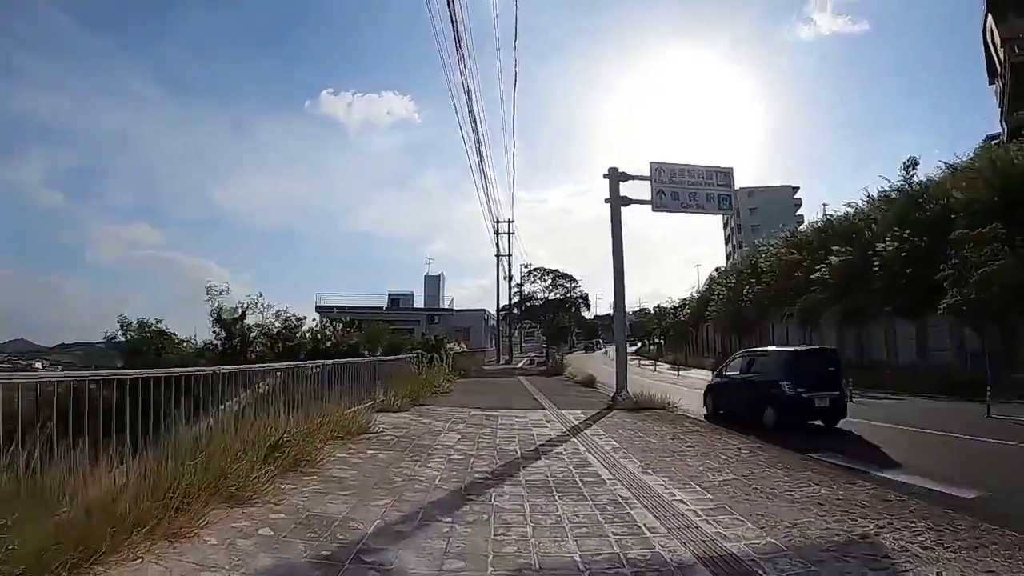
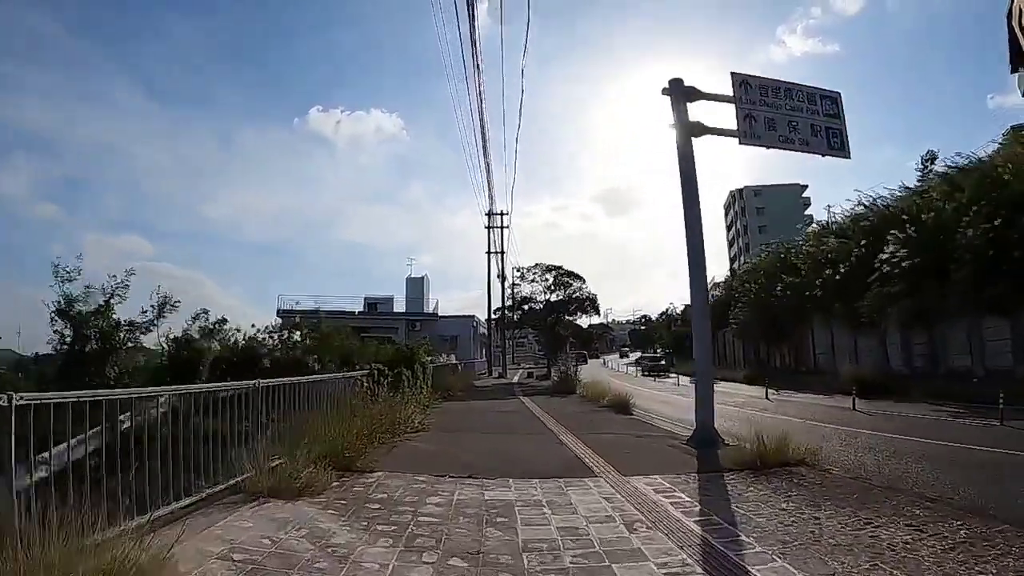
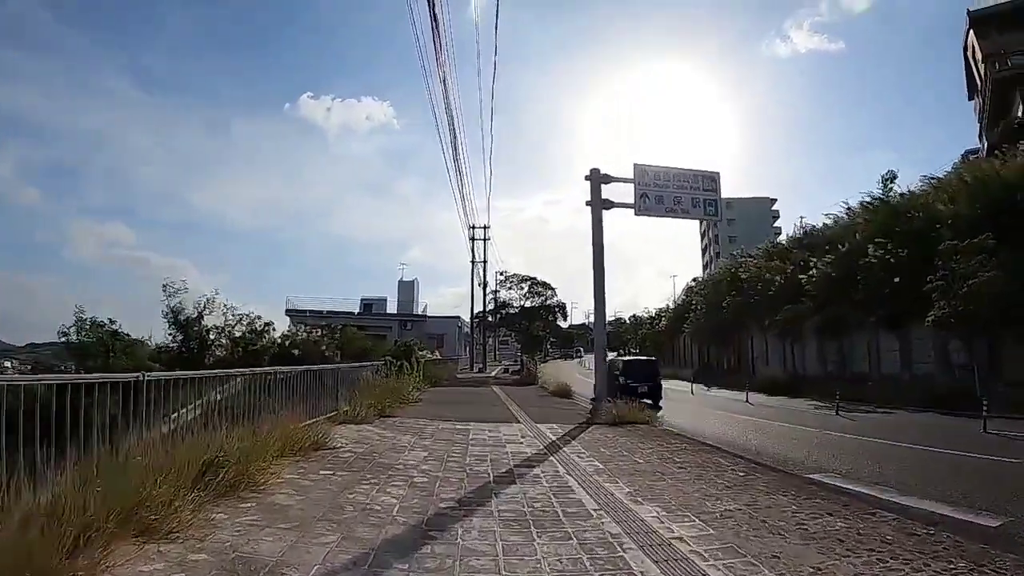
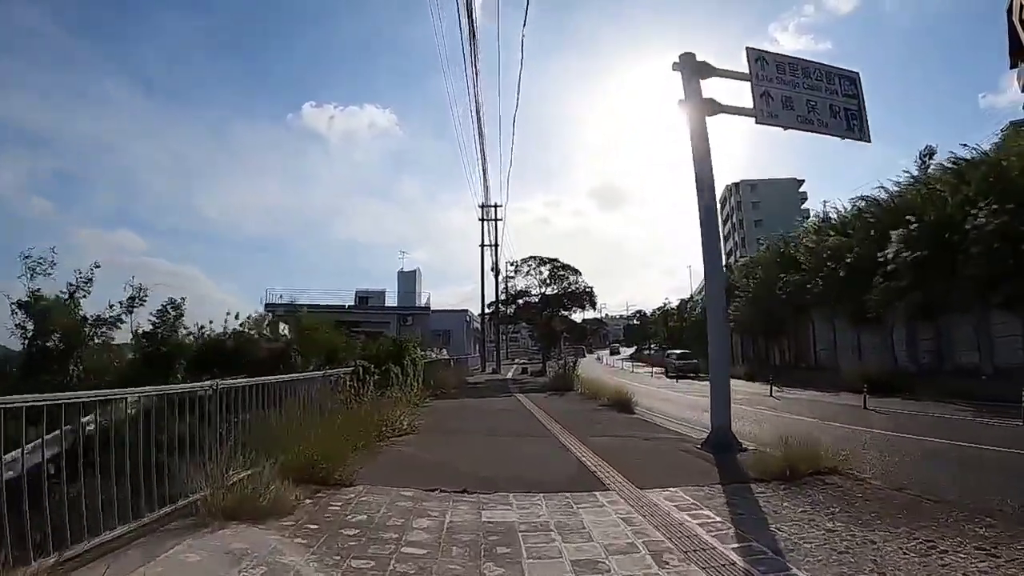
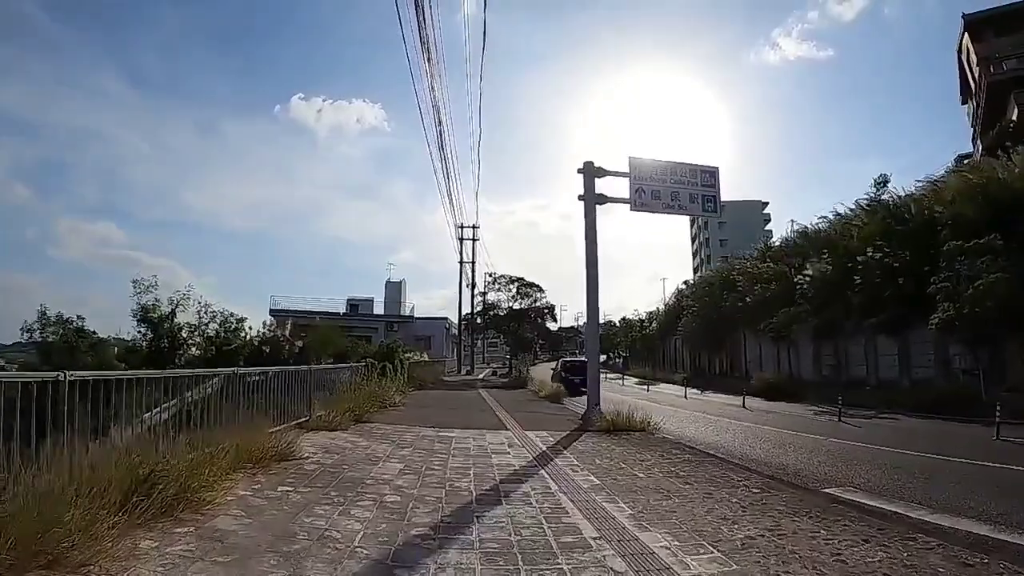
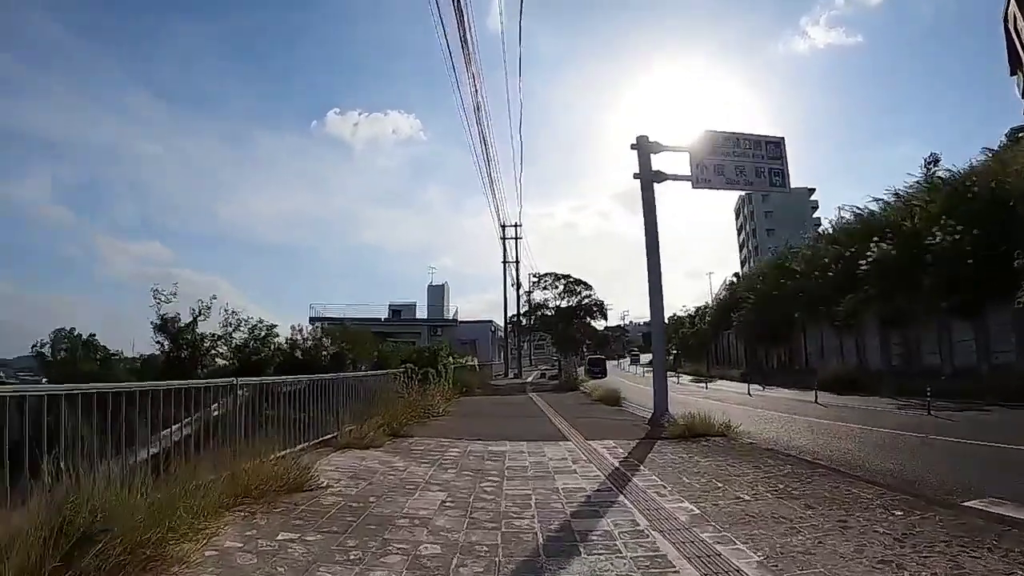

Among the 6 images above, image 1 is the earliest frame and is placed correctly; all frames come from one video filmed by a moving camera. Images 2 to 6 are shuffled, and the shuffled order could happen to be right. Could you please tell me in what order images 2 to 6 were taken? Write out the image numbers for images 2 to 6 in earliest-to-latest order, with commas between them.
3, 5, 6, 2, 4
